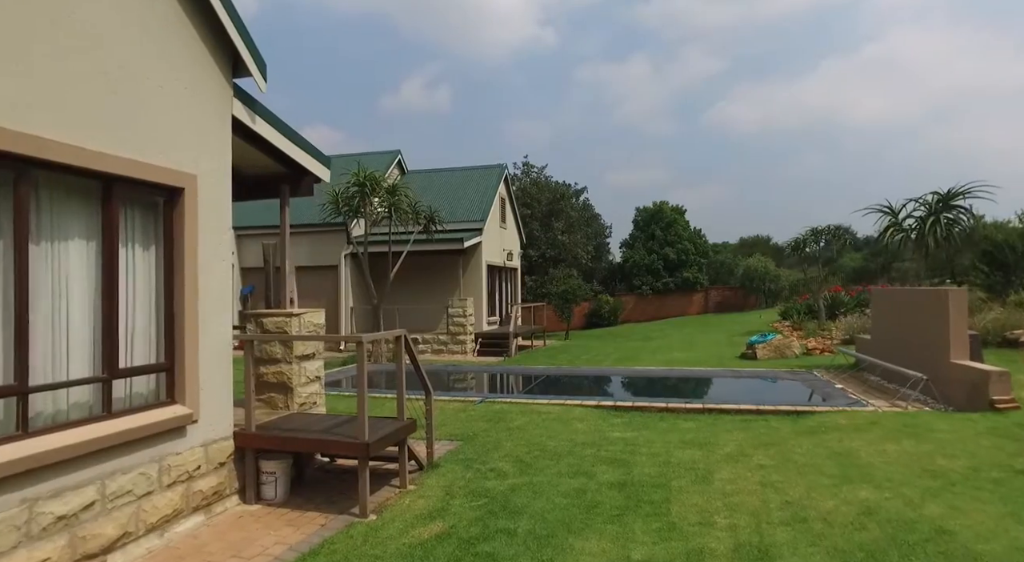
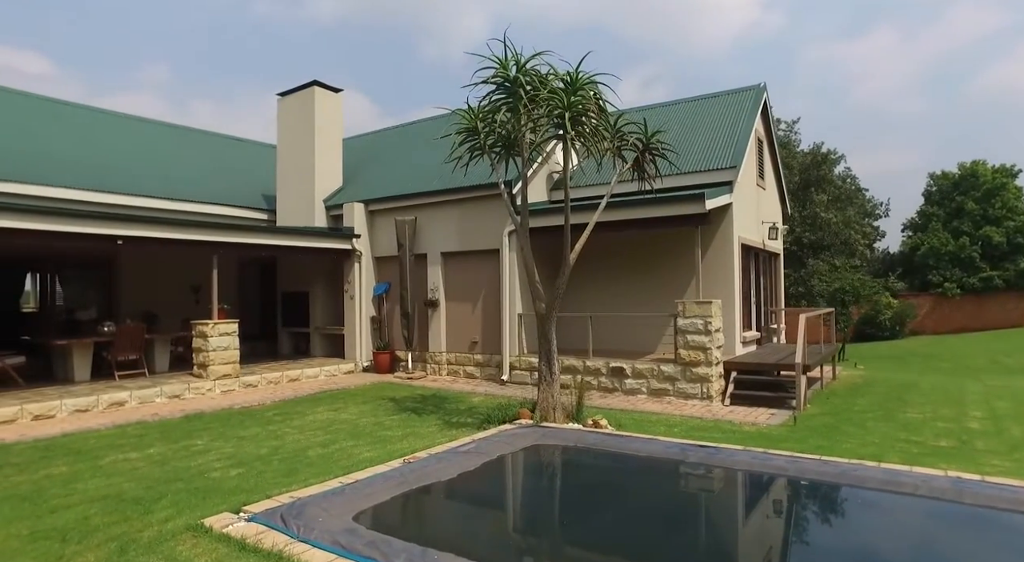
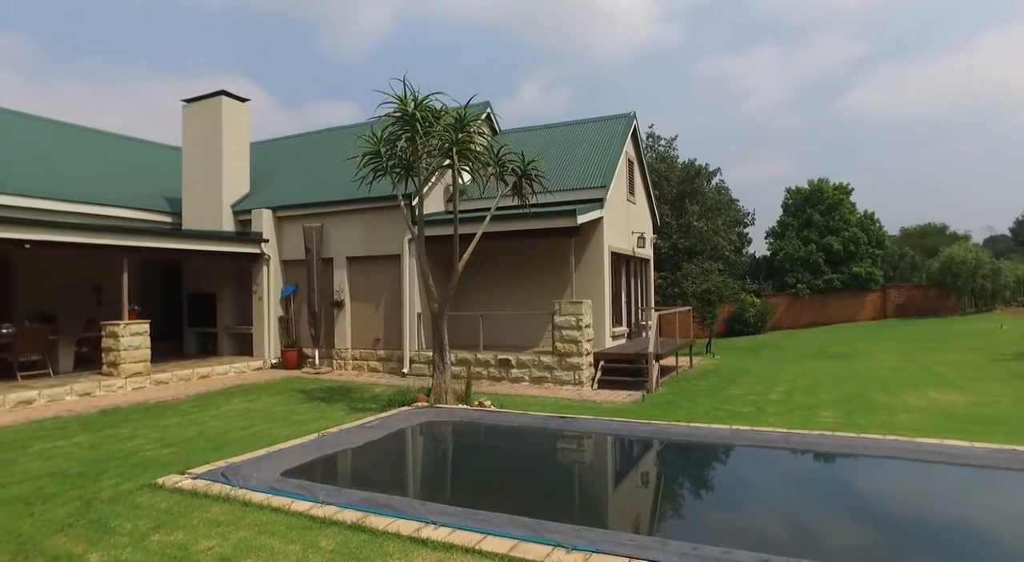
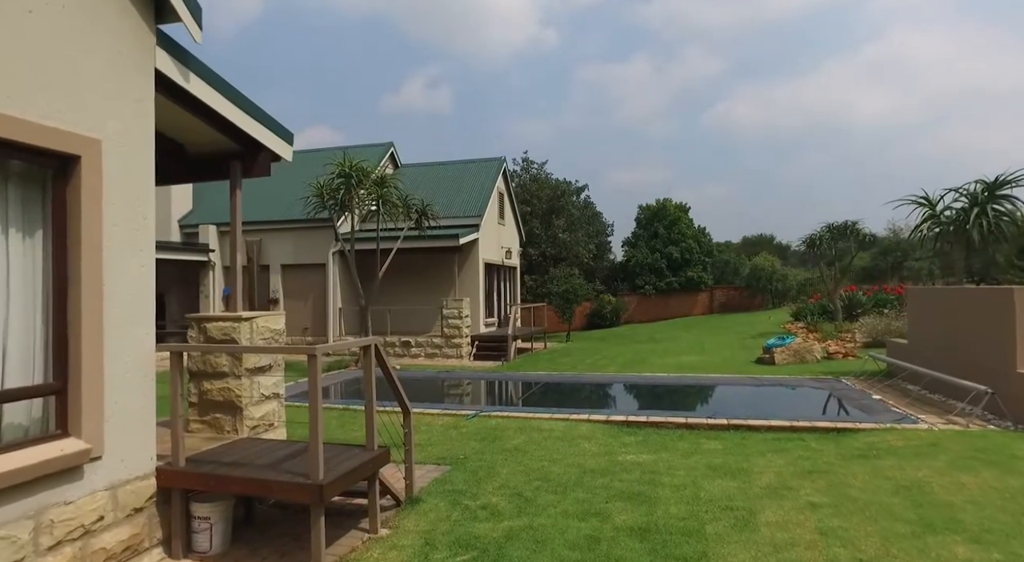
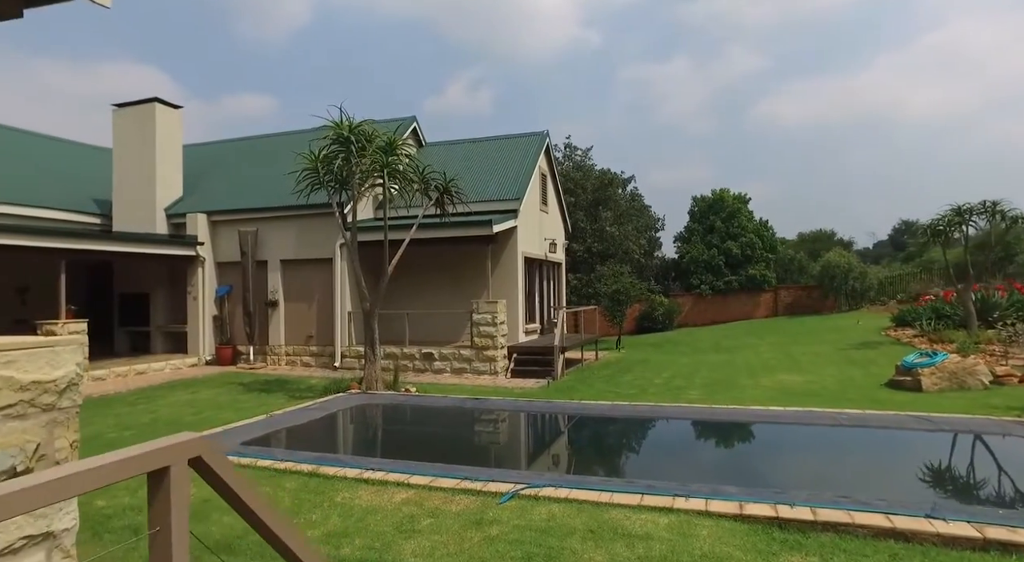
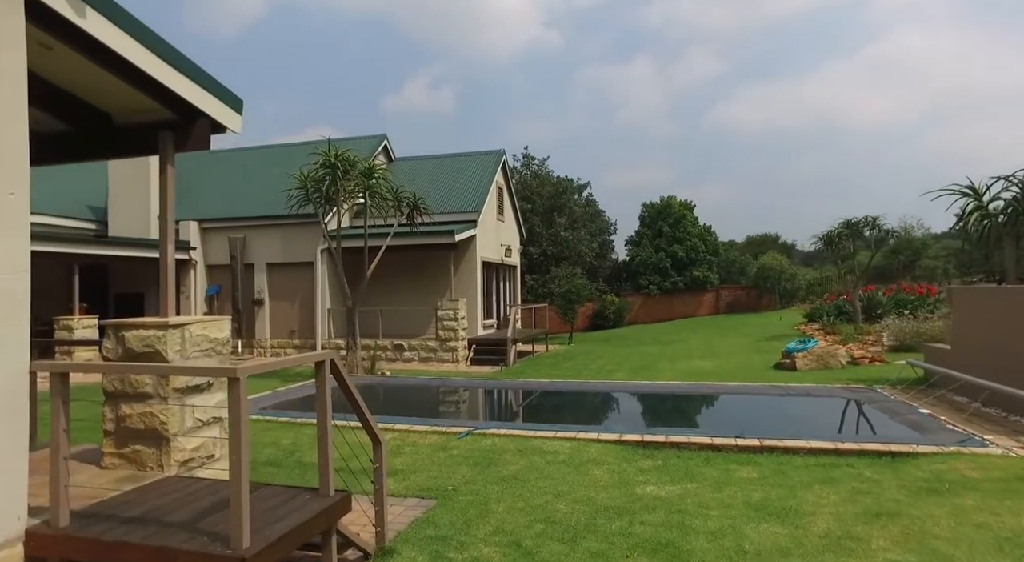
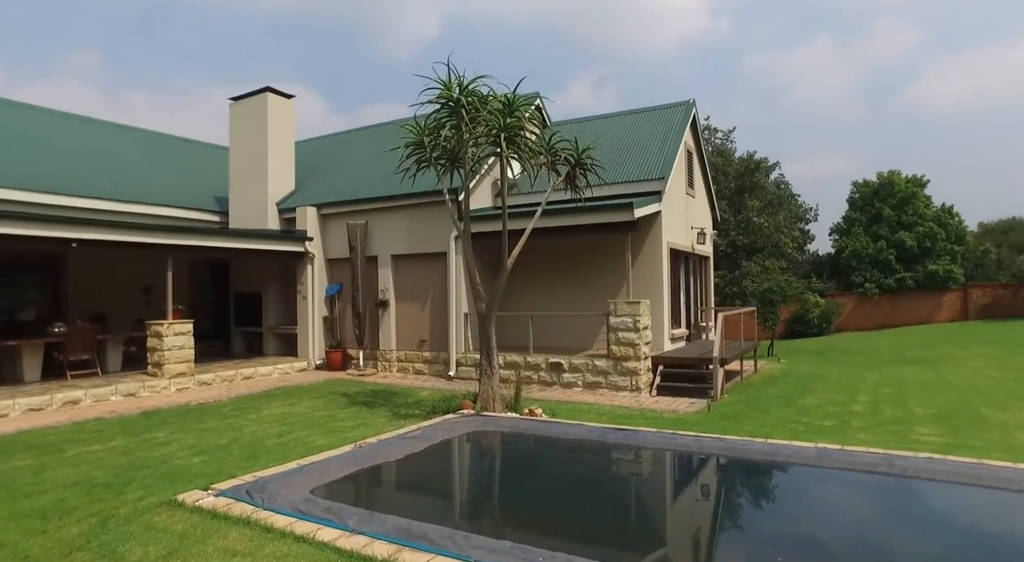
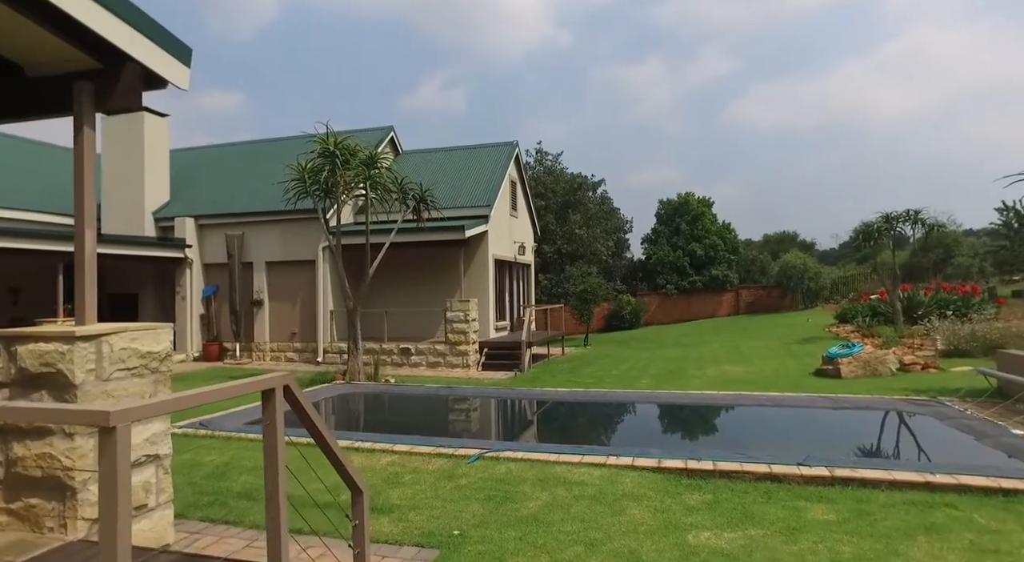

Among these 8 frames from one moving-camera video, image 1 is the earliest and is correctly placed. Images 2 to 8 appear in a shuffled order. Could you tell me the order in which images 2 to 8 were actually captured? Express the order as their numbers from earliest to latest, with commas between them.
4, 6, 8, 5, 3, 7, 2
